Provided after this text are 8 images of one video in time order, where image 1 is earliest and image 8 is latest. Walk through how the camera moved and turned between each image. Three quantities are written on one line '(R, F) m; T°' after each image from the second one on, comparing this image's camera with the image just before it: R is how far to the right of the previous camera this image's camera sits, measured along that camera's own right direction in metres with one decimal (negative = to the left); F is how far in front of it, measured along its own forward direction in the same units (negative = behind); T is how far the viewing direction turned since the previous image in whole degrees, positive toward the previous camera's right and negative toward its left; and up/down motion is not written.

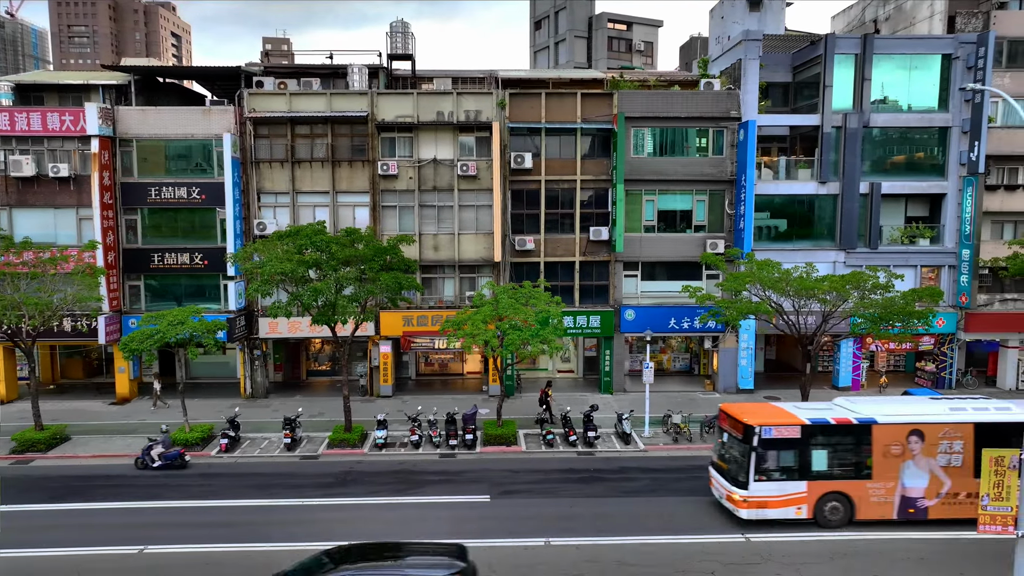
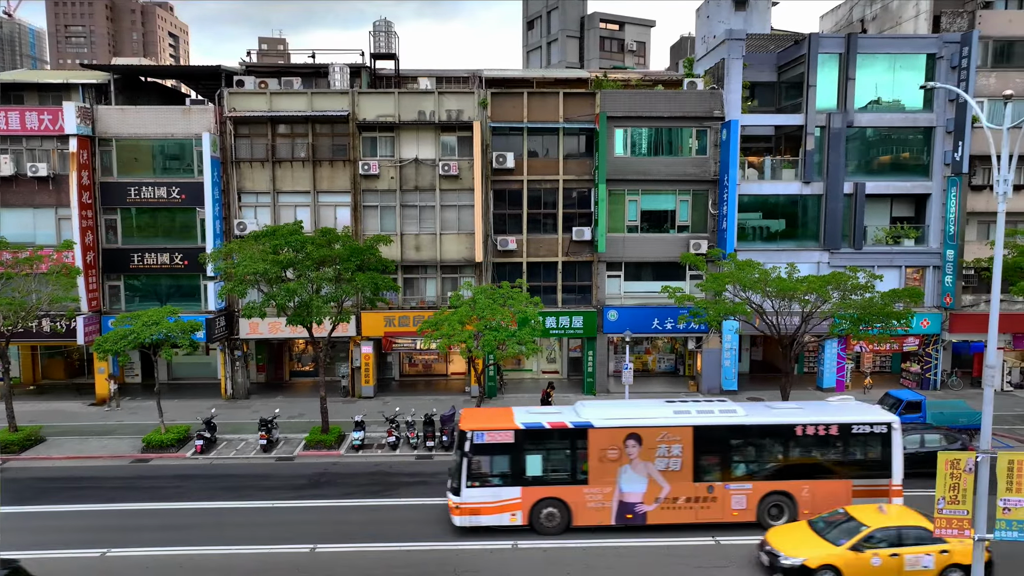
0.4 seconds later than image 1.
(+0.7, +0.2) m; 0°
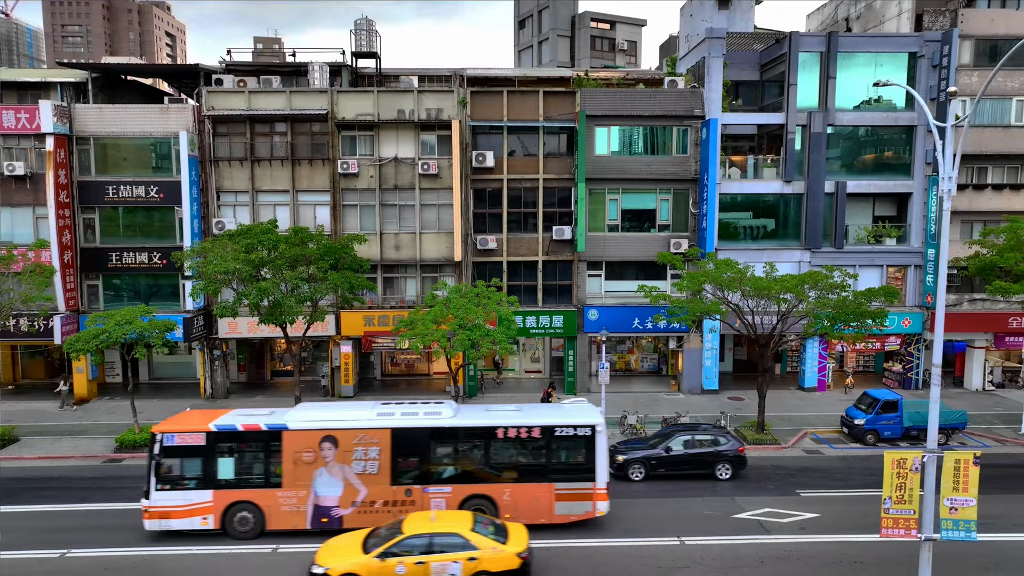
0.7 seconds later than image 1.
(+0.8, +0.1) m; 0°
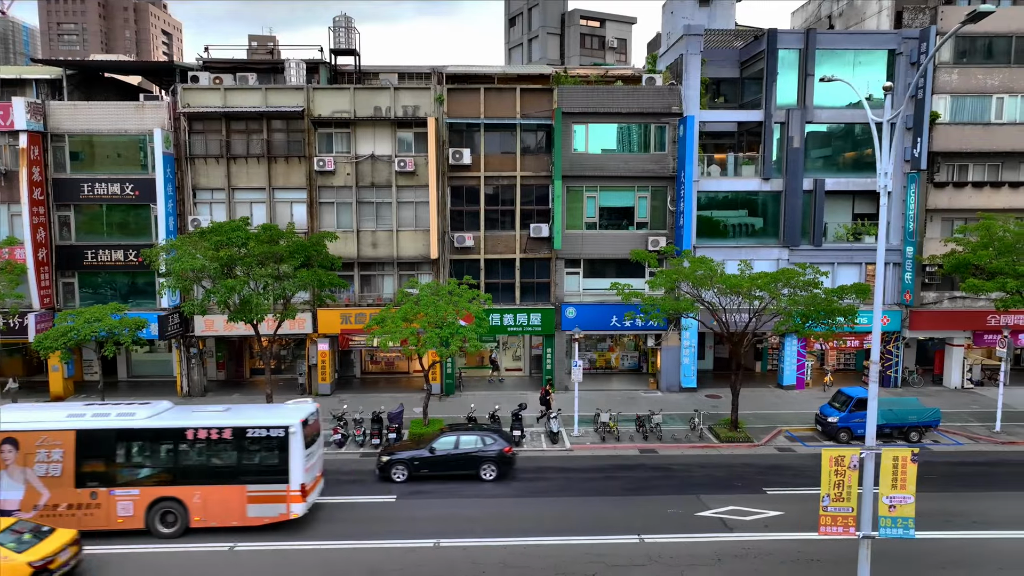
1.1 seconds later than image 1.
(+0.9, +0.1) m; 0°
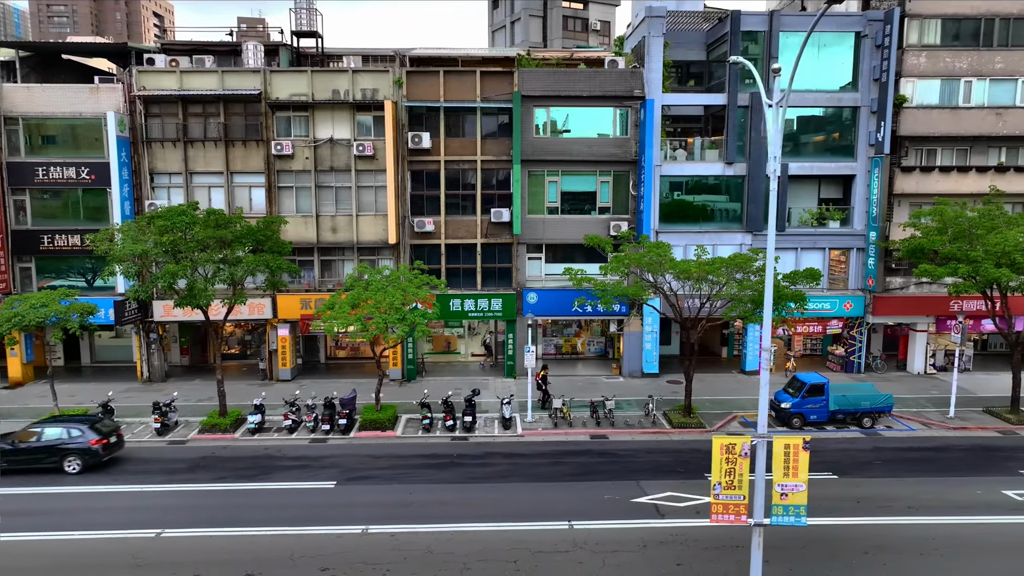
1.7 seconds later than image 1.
(+1.5, +0.1) m; 0°
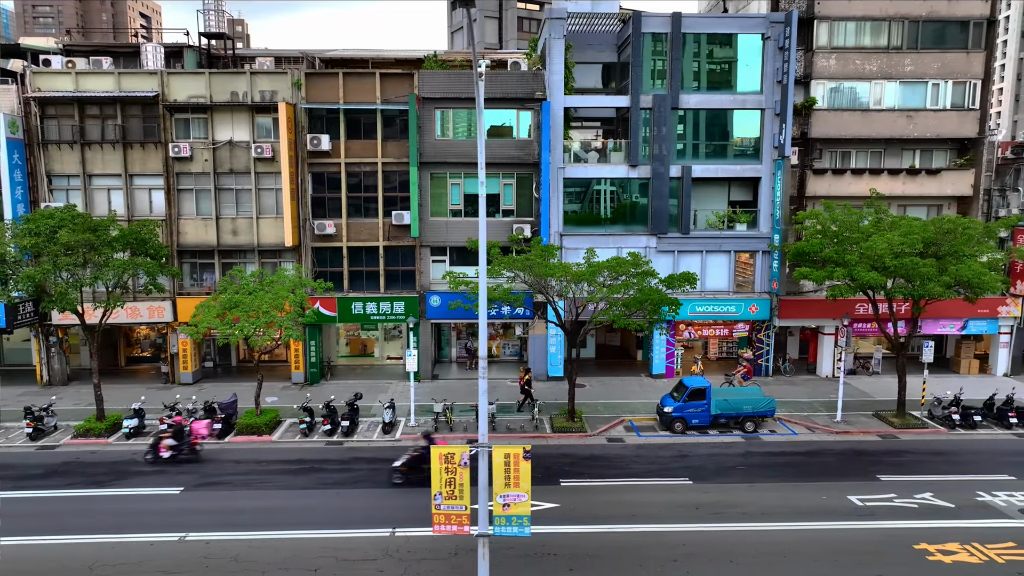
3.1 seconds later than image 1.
(+3.9, +0.1) m; 0°
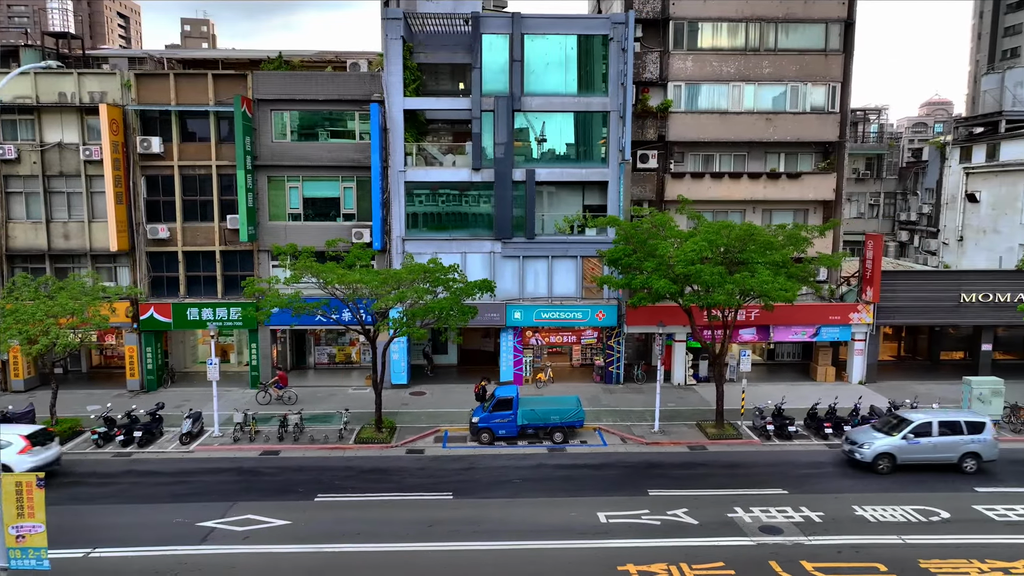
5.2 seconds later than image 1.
(+6.2, +0.6) m; 0°
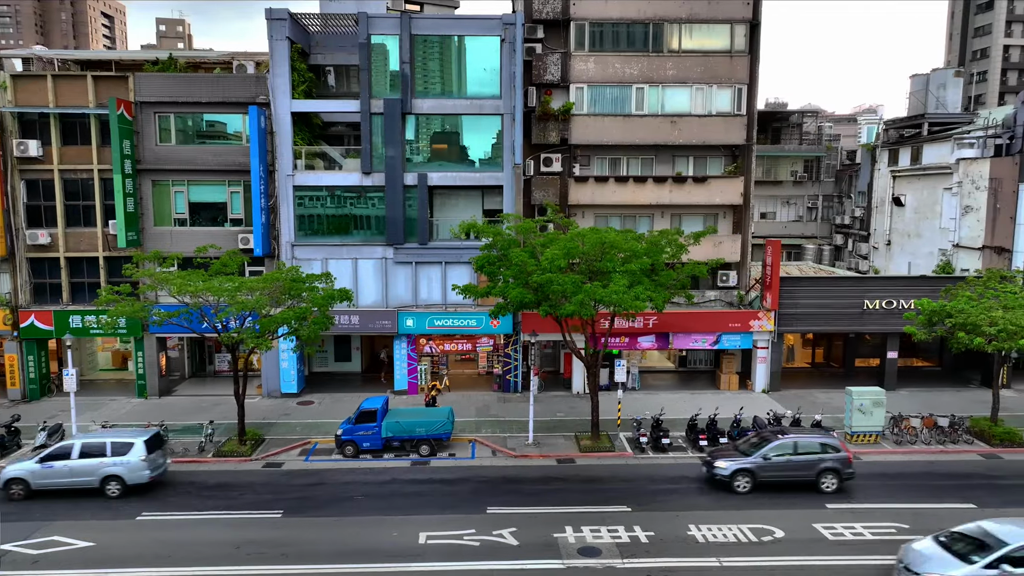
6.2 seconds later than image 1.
(+4.1, +0.6) m; 0°
